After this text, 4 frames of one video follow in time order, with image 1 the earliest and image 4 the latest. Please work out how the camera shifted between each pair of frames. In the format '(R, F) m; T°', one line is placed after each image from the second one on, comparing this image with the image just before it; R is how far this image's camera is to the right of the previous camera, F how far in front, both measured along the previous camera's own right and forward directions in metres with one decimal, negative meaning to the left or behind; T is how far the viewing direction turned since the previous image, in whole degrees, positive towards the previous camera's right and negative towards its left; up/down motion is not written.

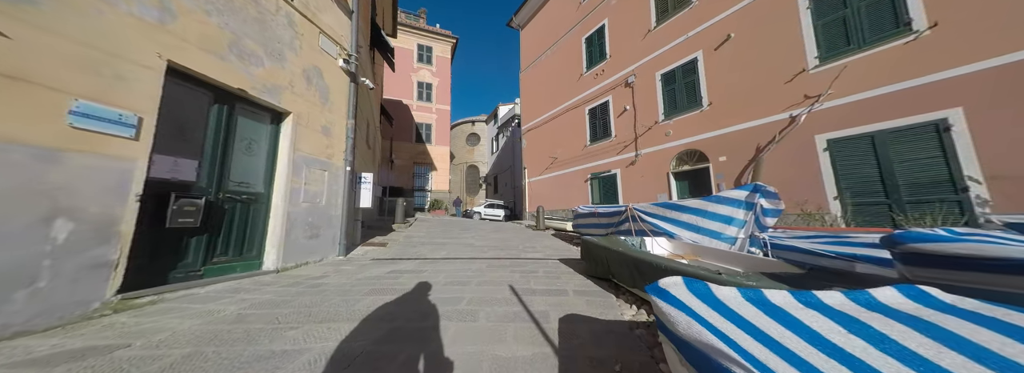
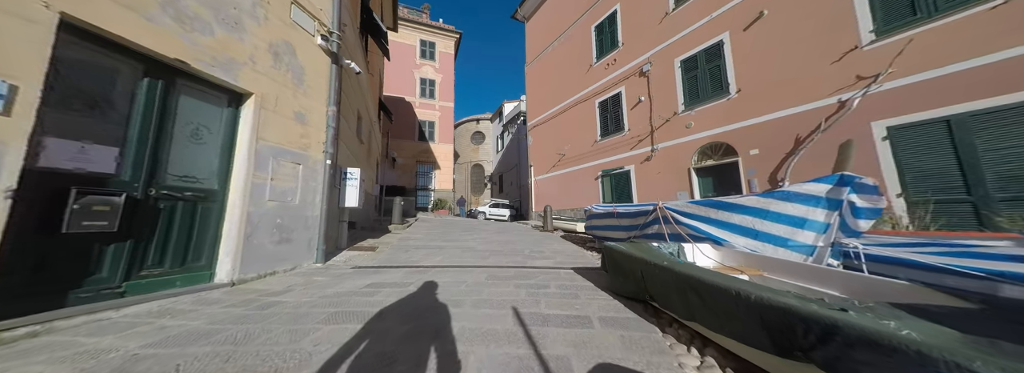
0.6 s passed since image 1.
(0.0, +0.7) m; -1°
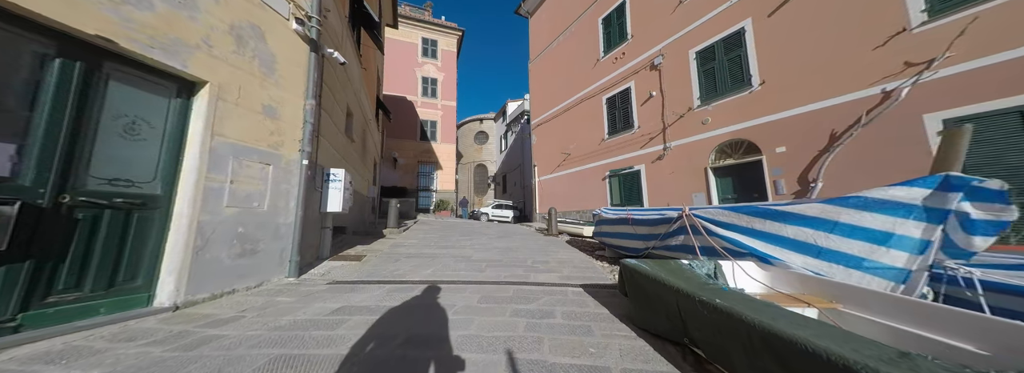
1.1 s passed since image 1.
(+0.1, +0.5) m; -1°
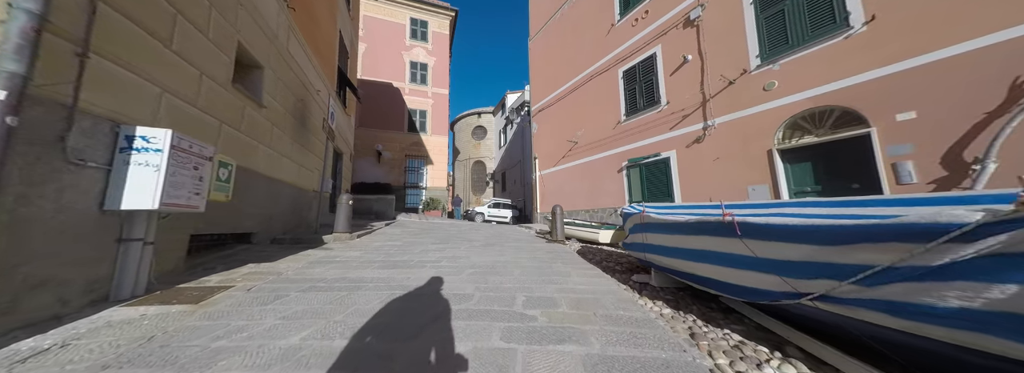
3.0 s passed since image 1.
(+0.3, +2.0) m; 0°
